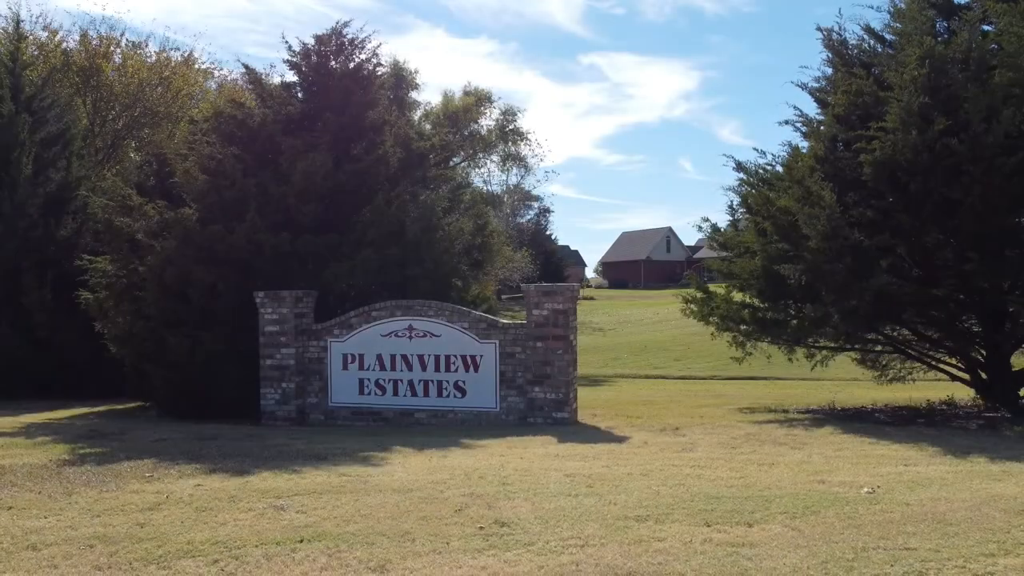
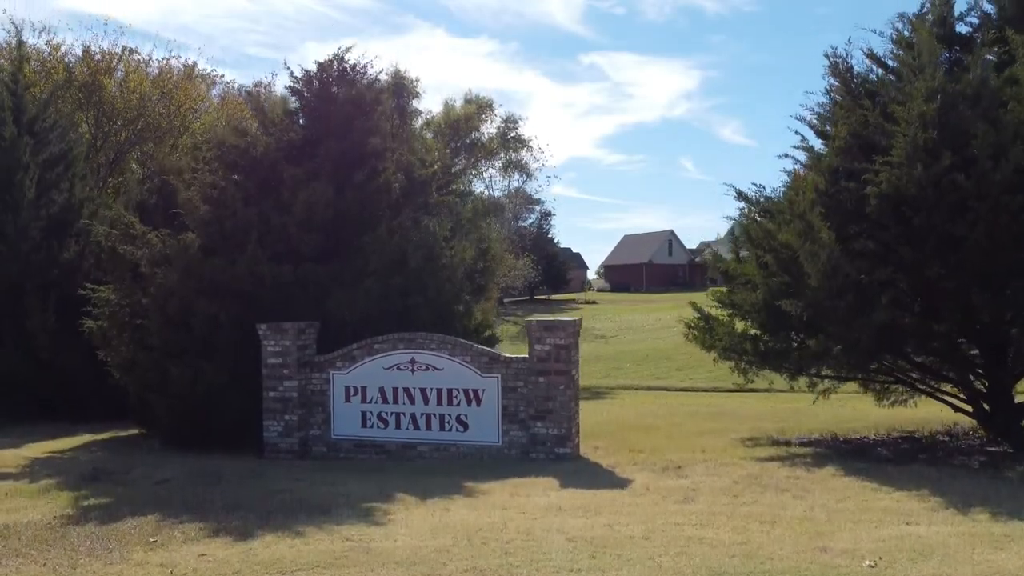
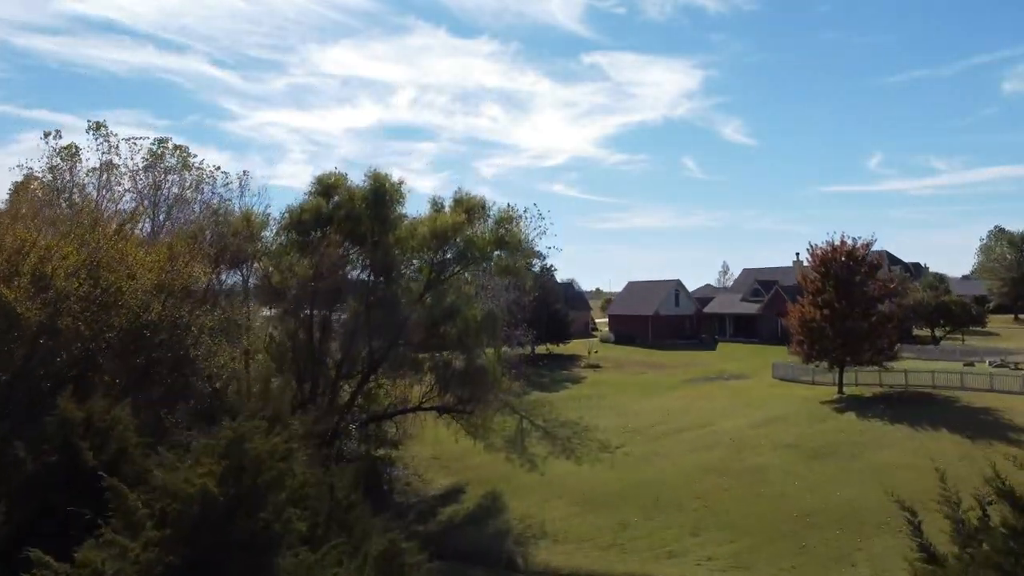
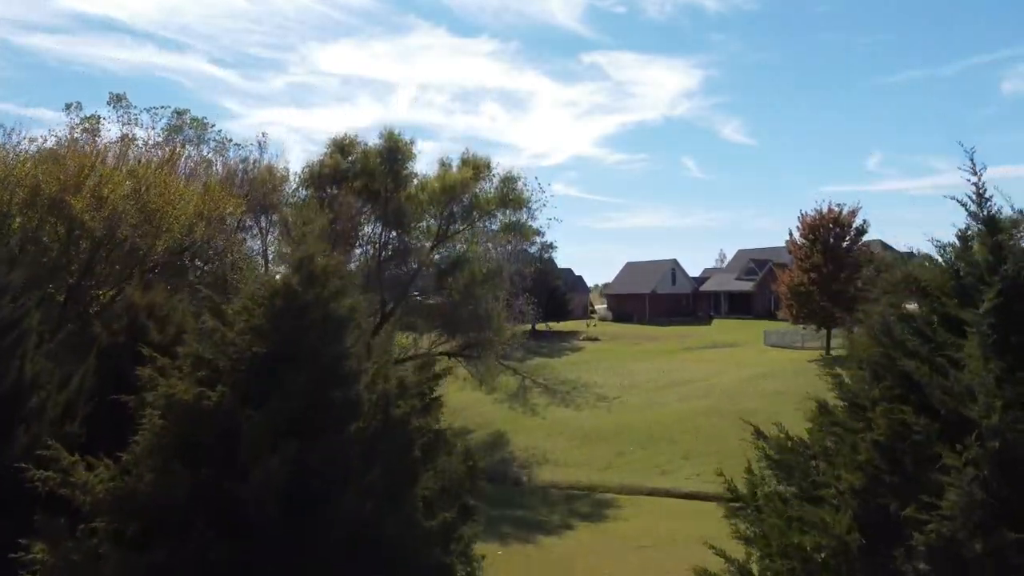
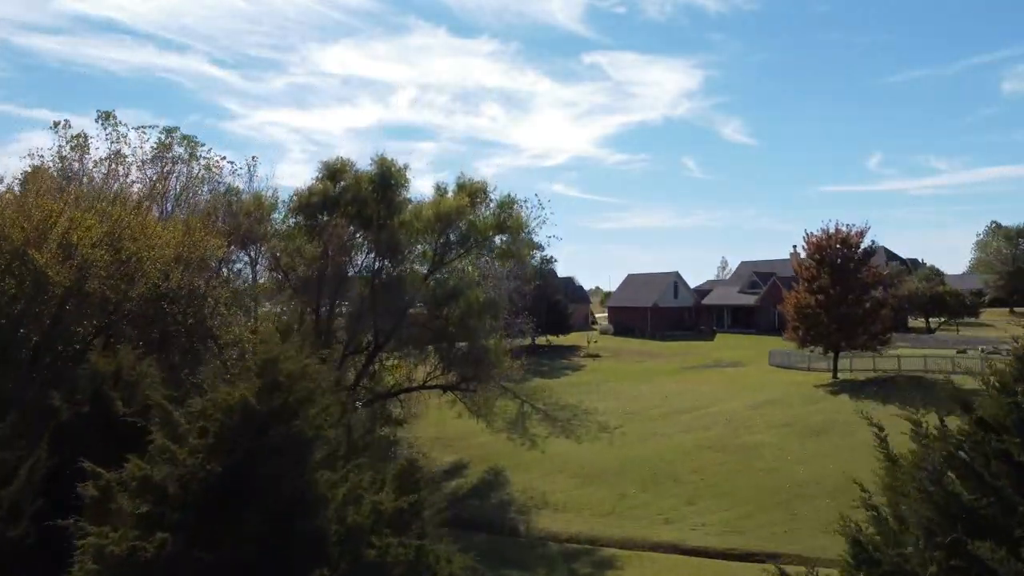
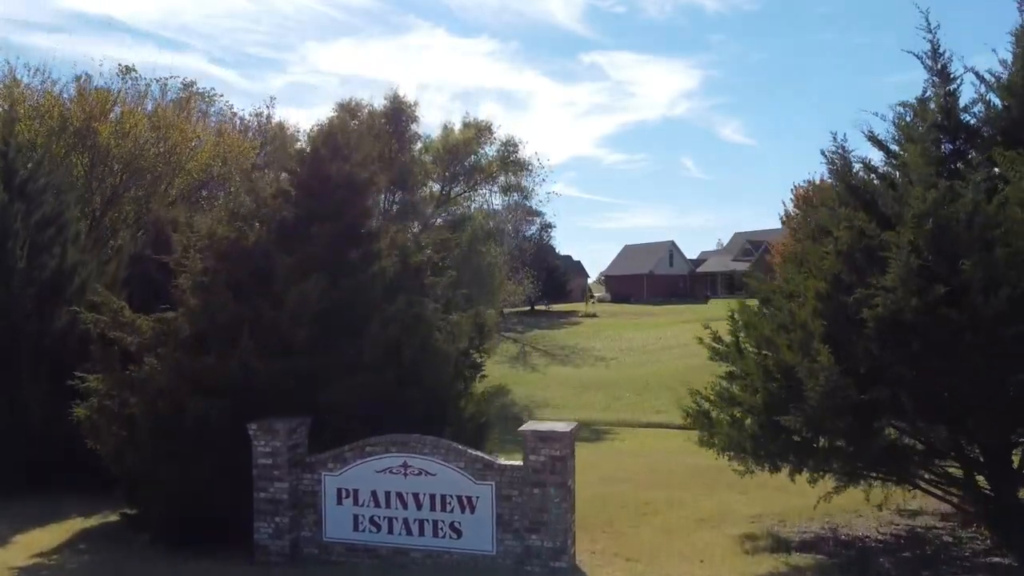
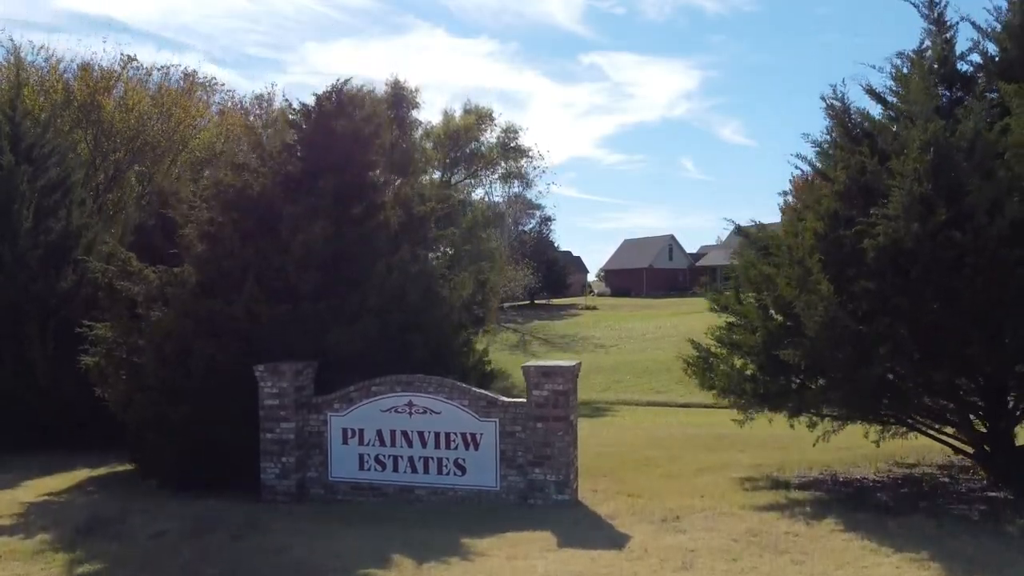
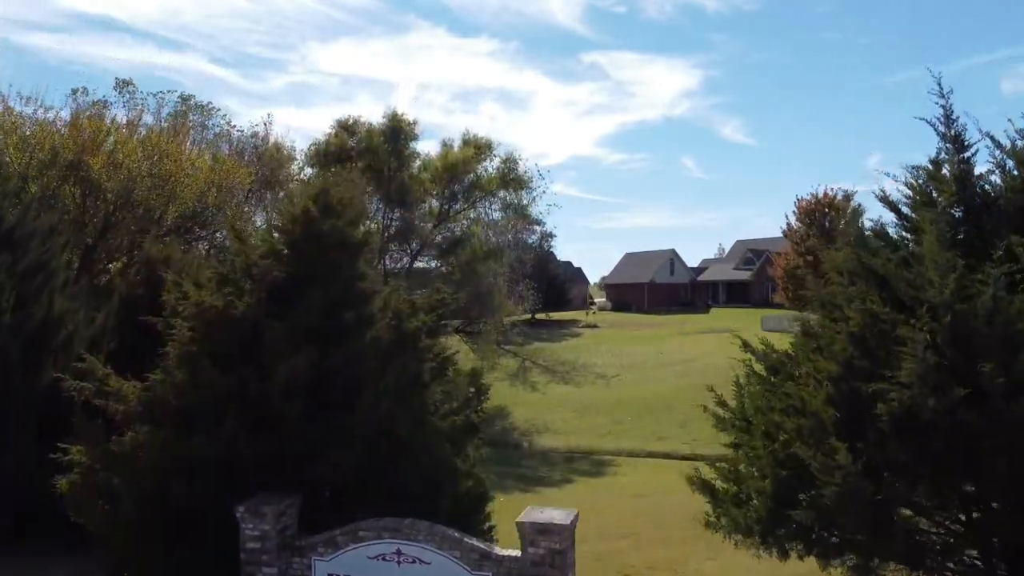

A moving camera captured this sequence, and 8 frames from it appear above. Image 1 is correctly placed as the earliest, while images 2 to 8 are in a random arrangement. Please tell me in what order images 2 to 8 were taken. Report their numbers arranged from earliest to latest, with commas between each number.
2, 7, 6, 8, 4, 5, 3
